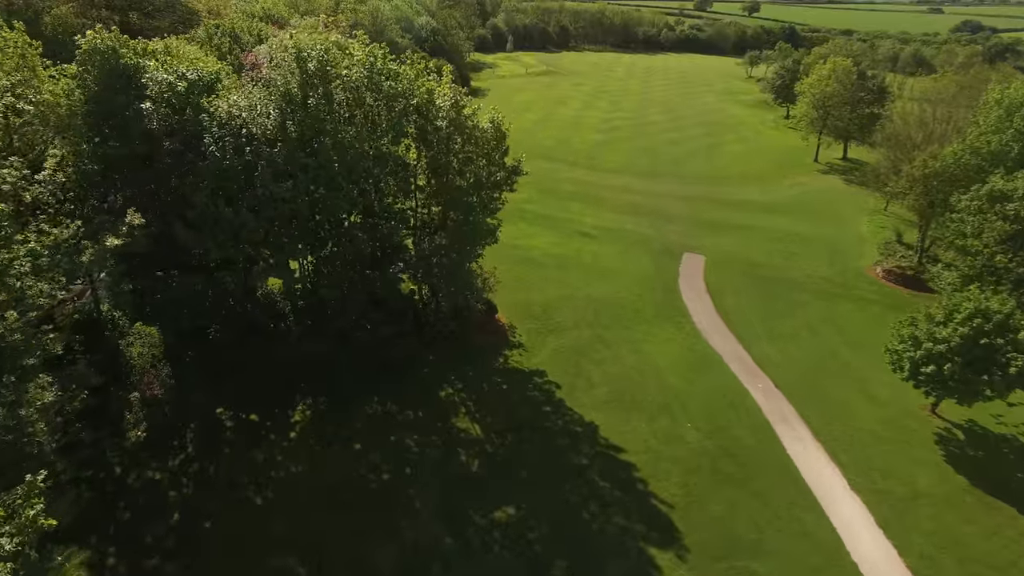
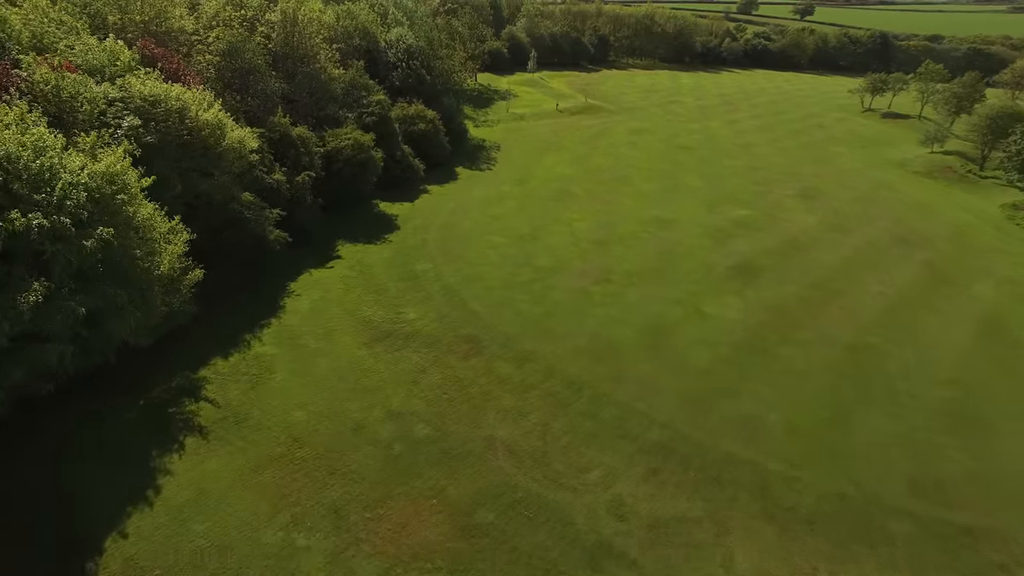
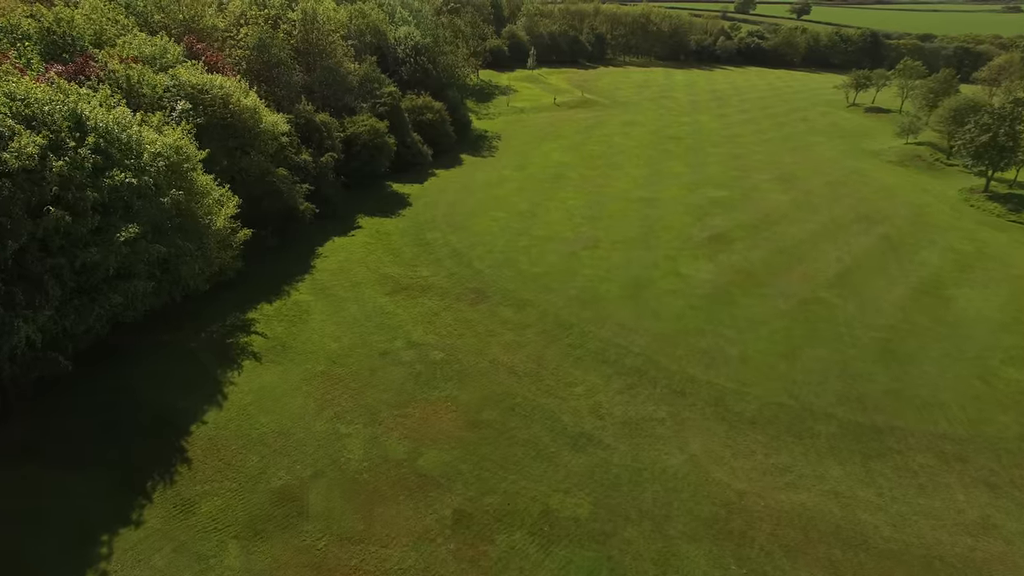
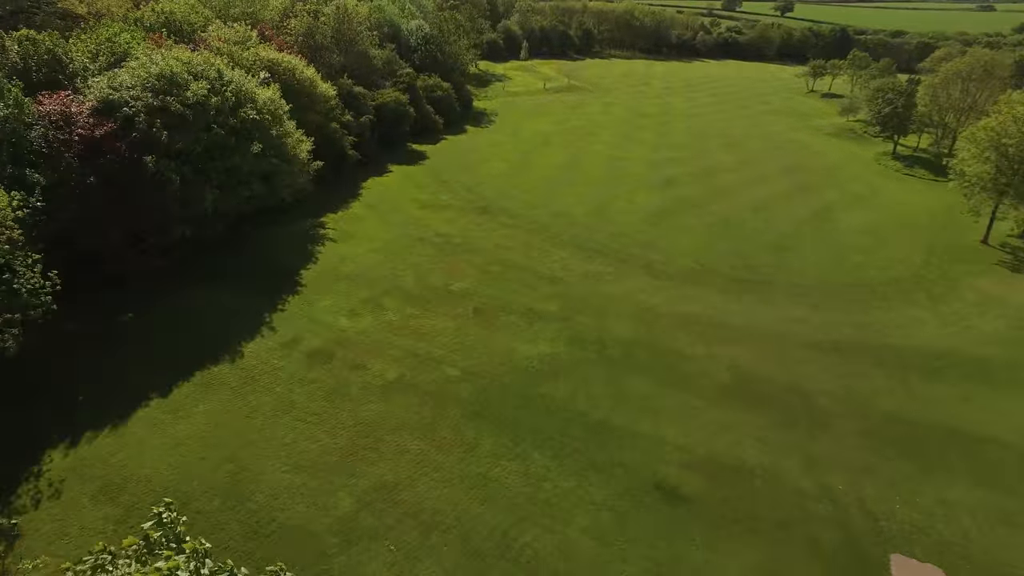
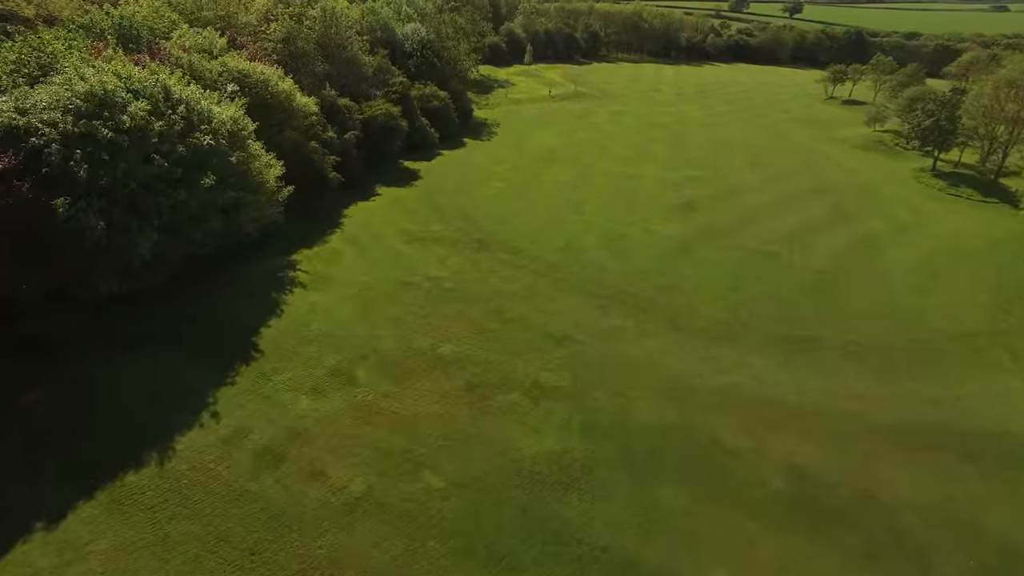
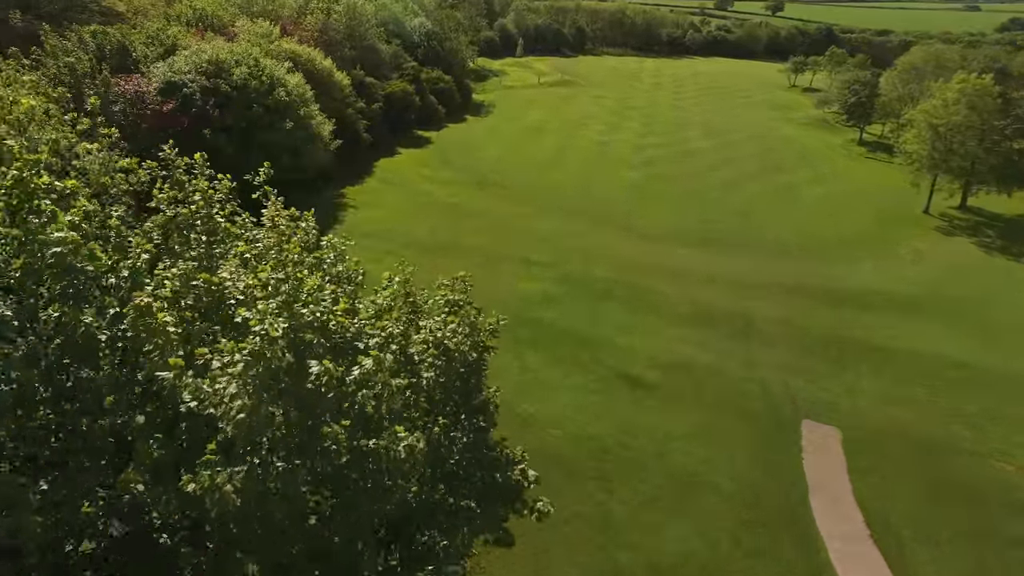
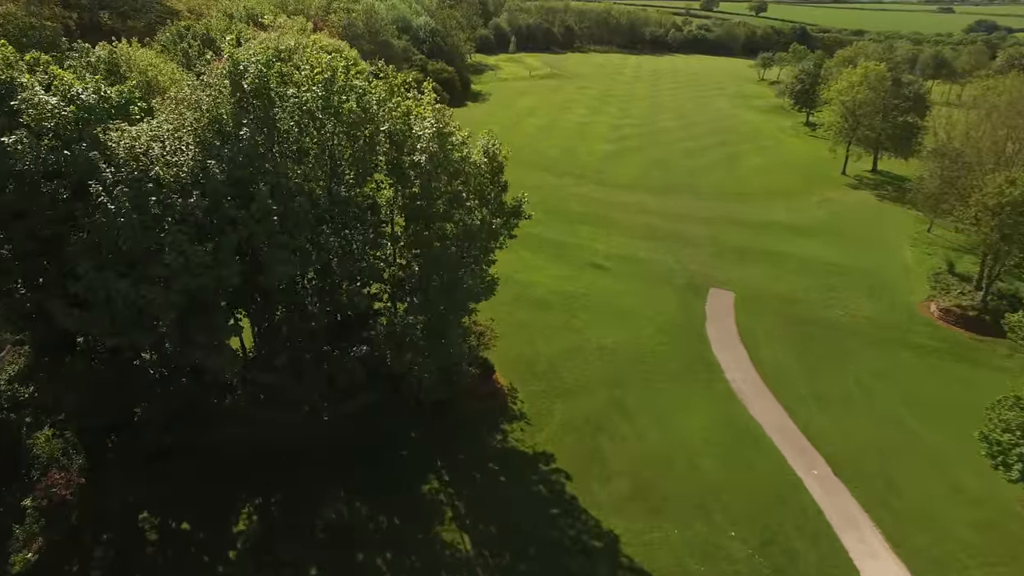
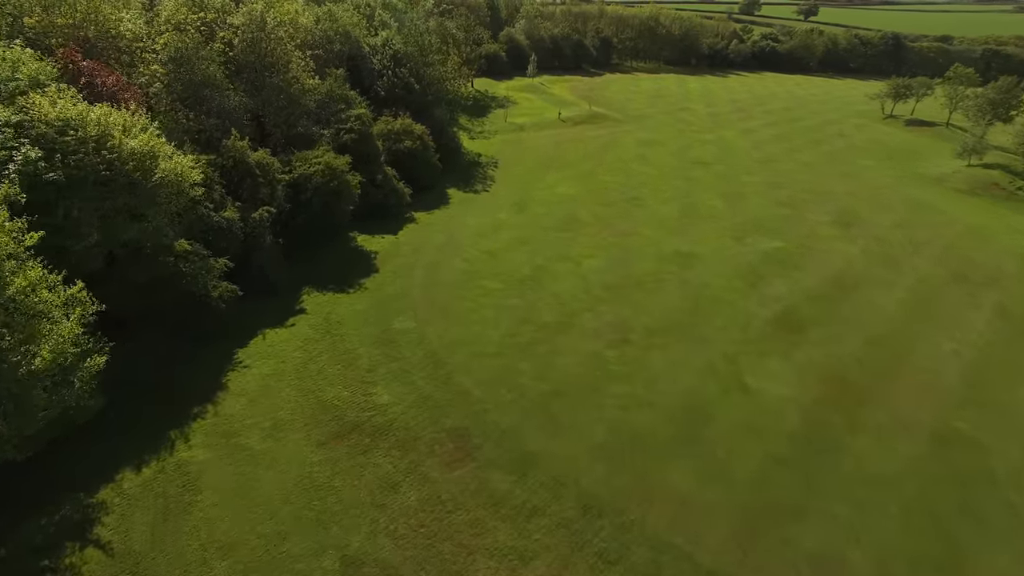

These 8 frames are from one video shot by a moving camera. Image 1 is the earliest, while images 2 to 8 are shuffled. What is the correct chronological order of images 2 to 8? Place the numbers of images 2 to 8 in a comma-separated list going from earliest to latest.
7, 6, 4, 5, 3, 2, 8
